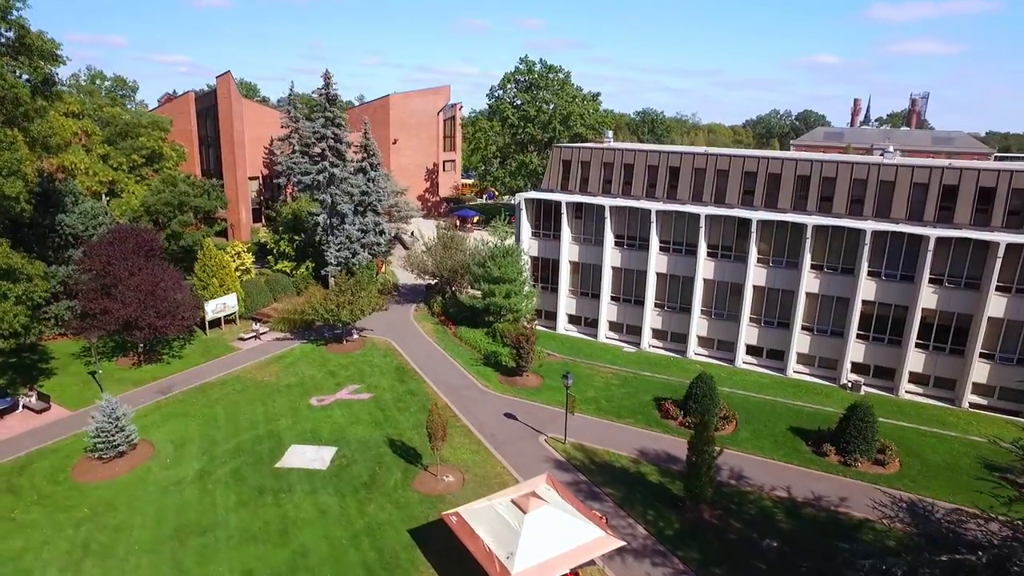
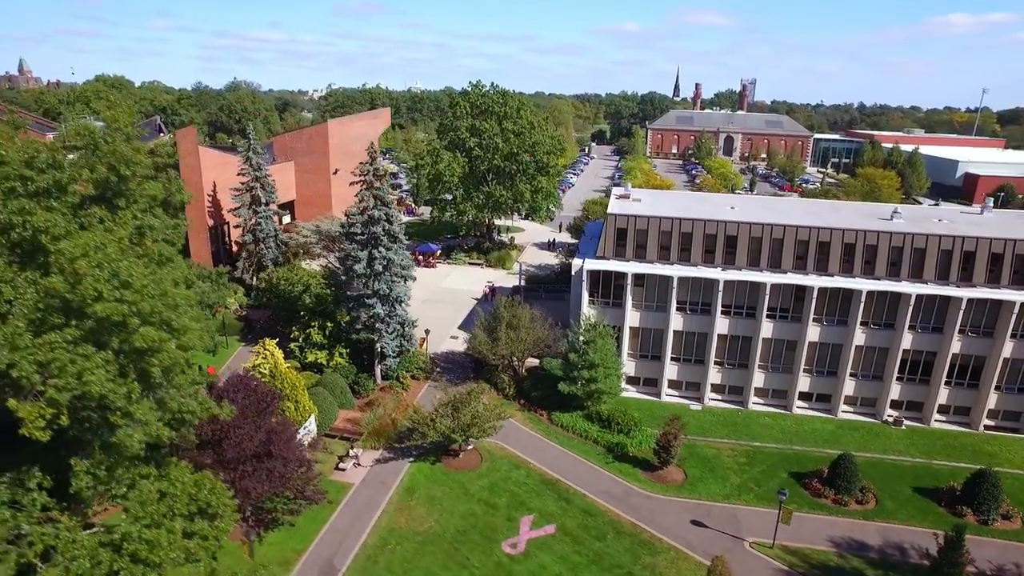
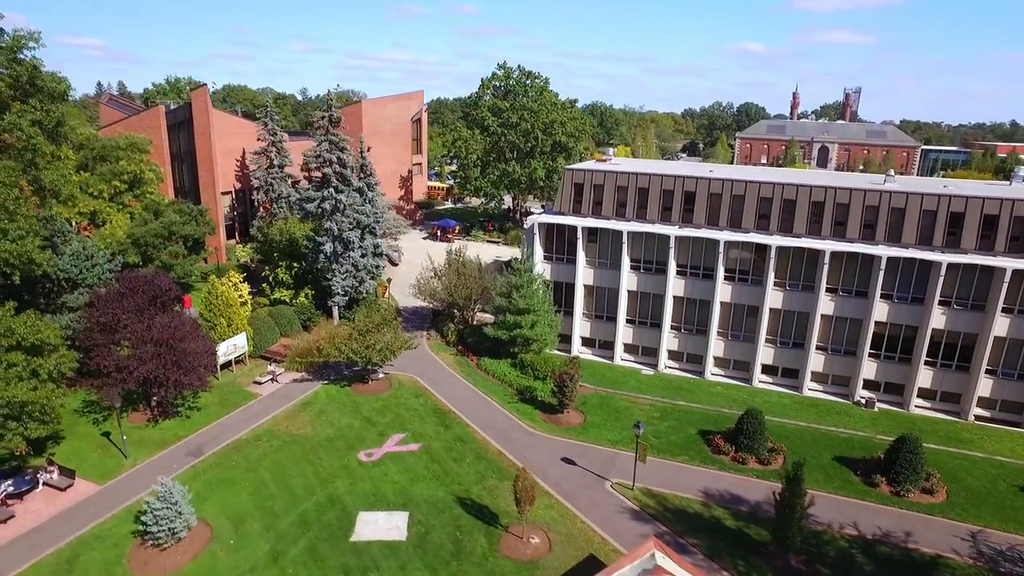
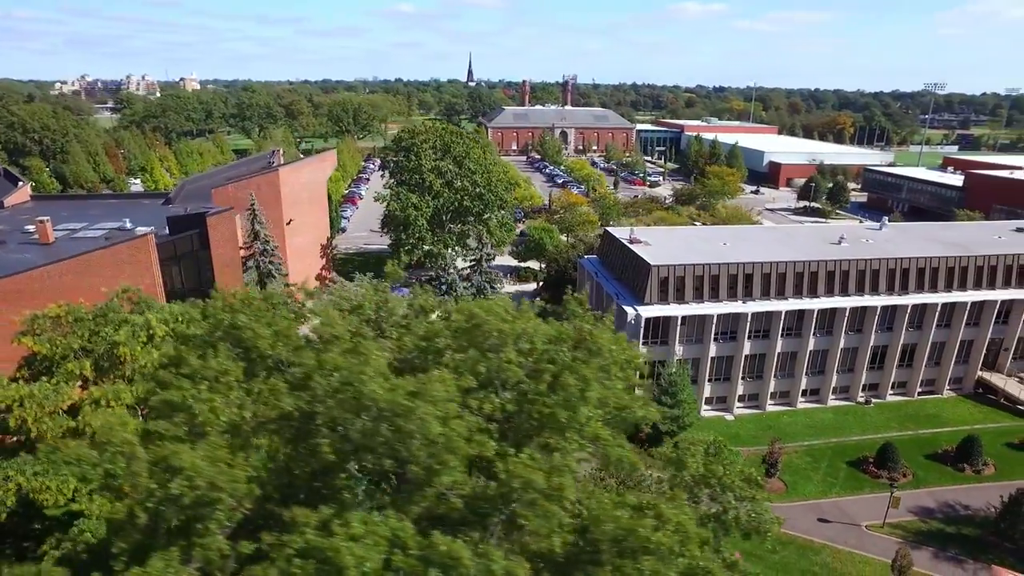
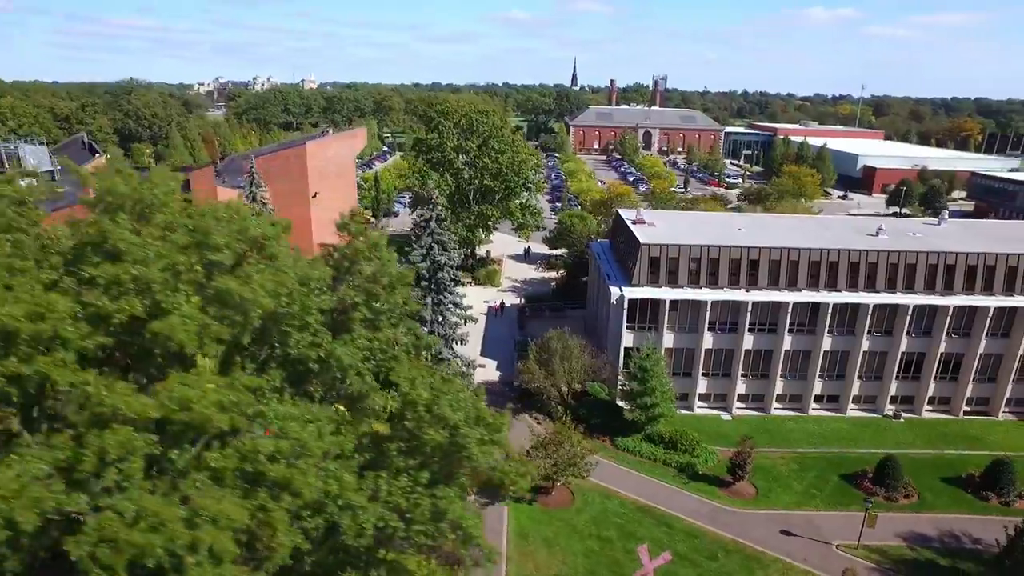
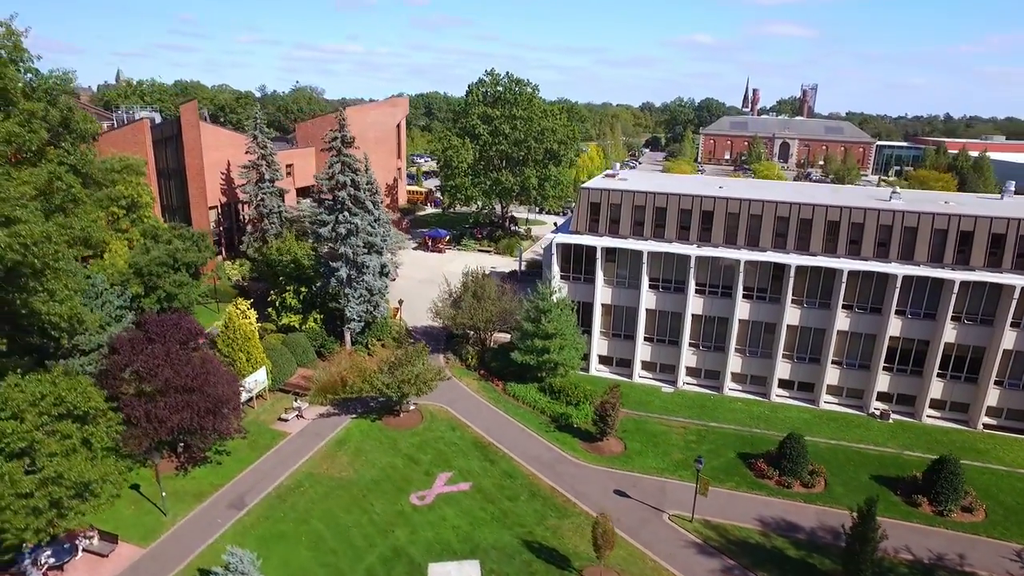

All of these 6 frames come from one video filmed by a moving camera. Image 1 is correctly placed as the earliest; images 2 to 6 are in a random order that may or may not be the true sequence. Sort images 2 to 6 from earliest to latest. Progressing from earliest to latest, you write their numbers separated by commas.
3, 6, 2, 5, 4
